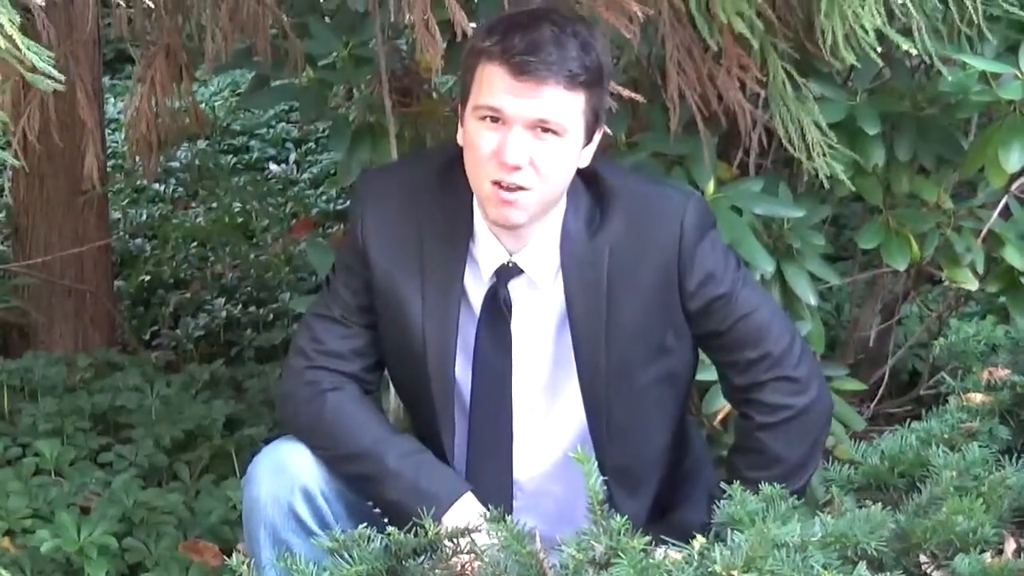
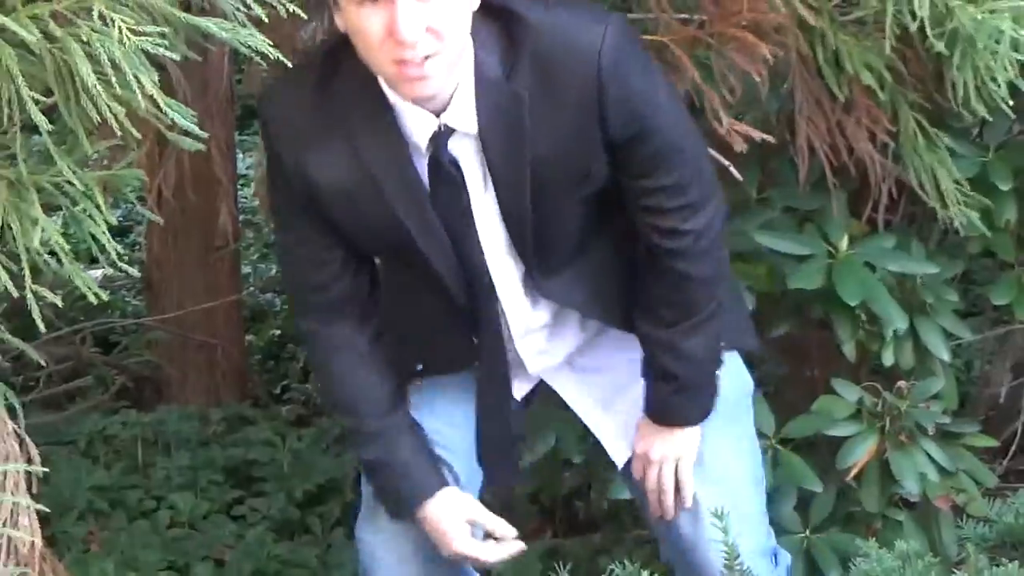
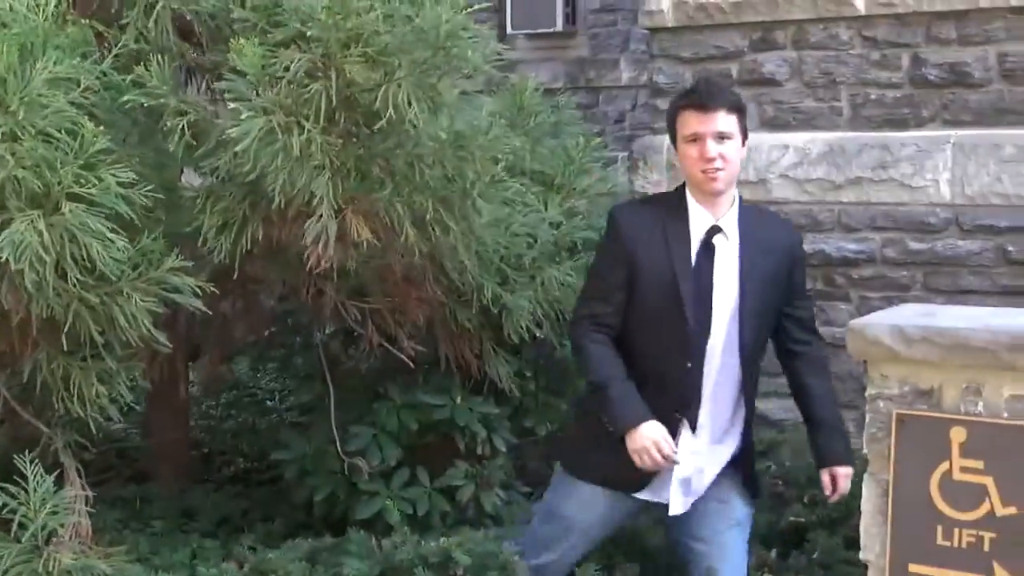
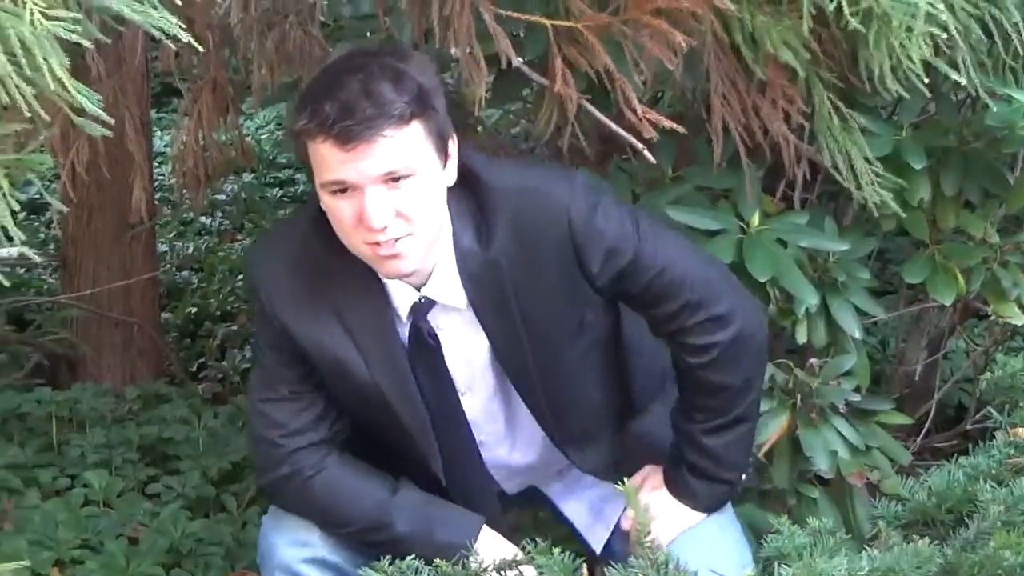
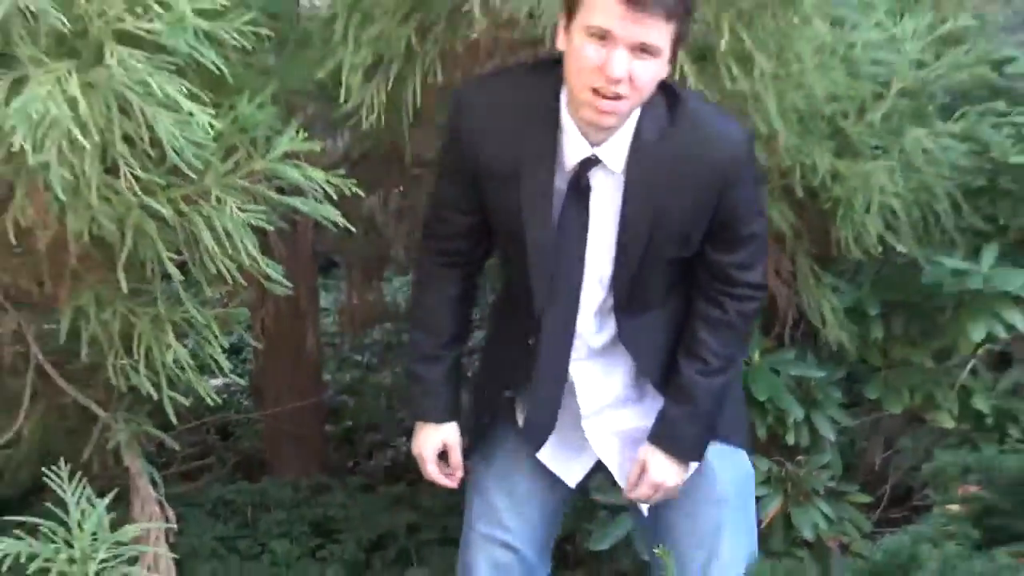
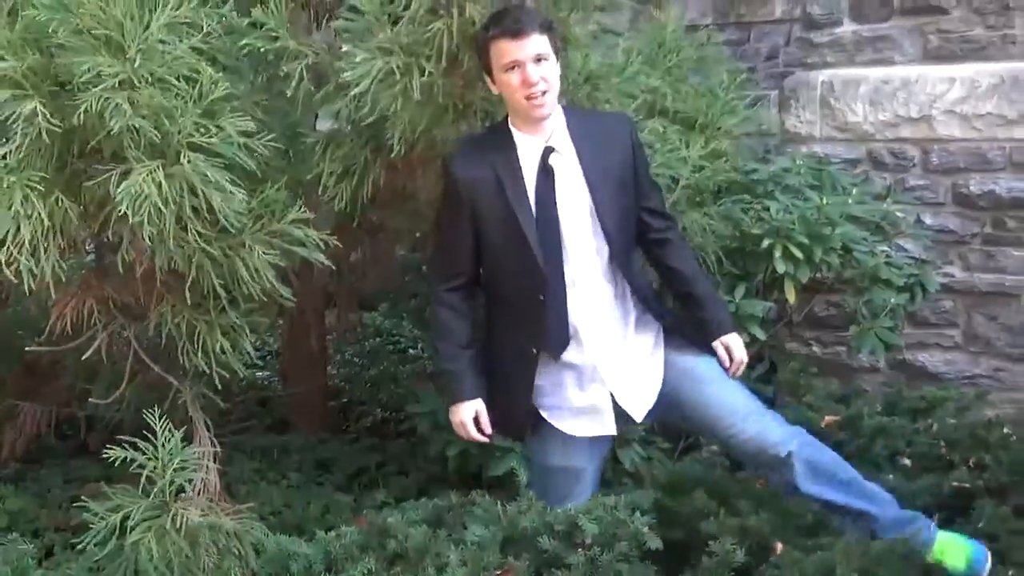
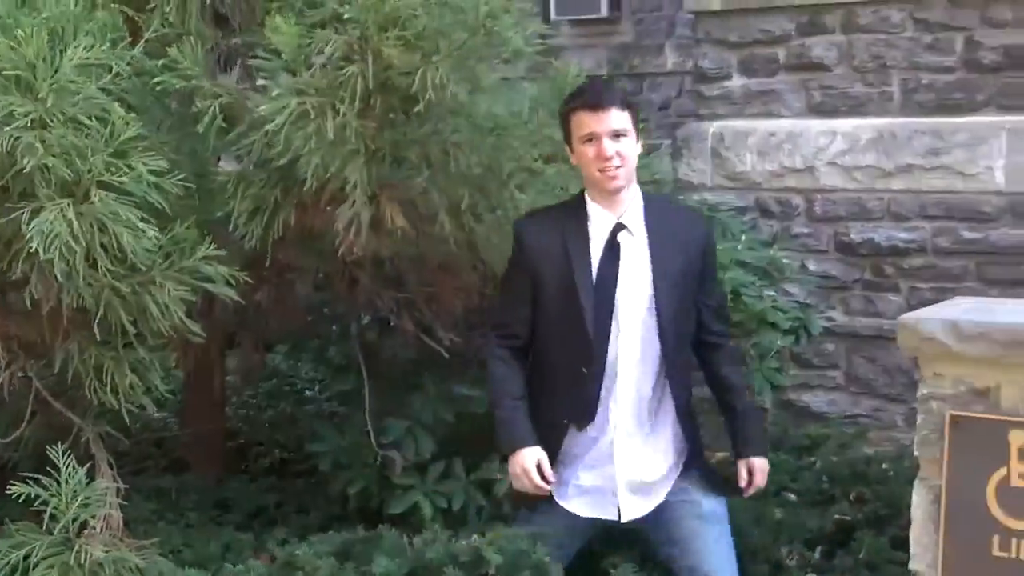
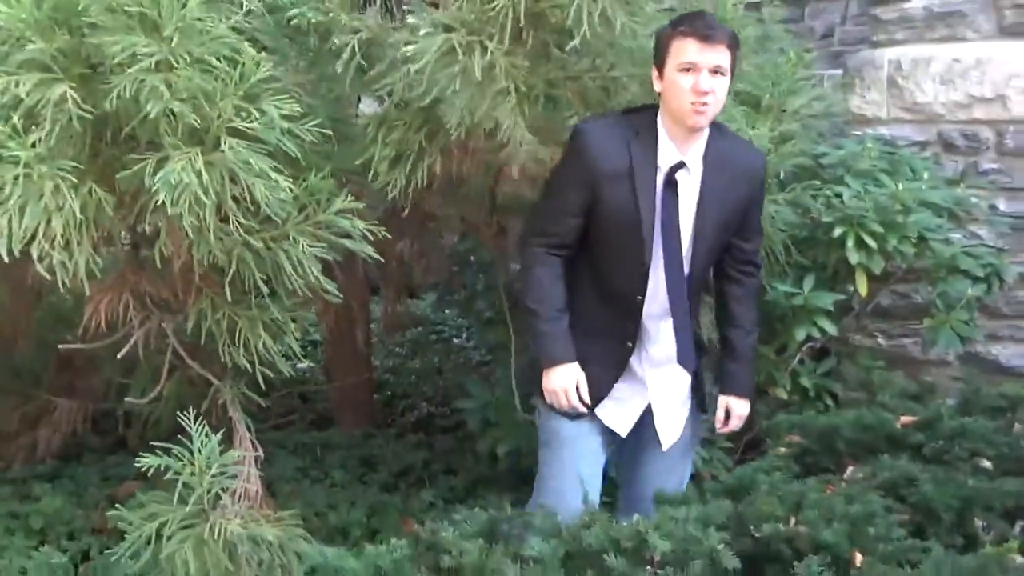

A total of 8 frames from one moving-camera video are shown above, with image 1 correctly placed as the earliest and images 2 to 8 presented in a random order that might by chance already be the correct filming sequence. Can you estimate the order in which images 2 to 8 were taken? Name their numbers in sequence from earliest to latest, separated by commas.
4, 2, 5, 8, 6, 7, 3
